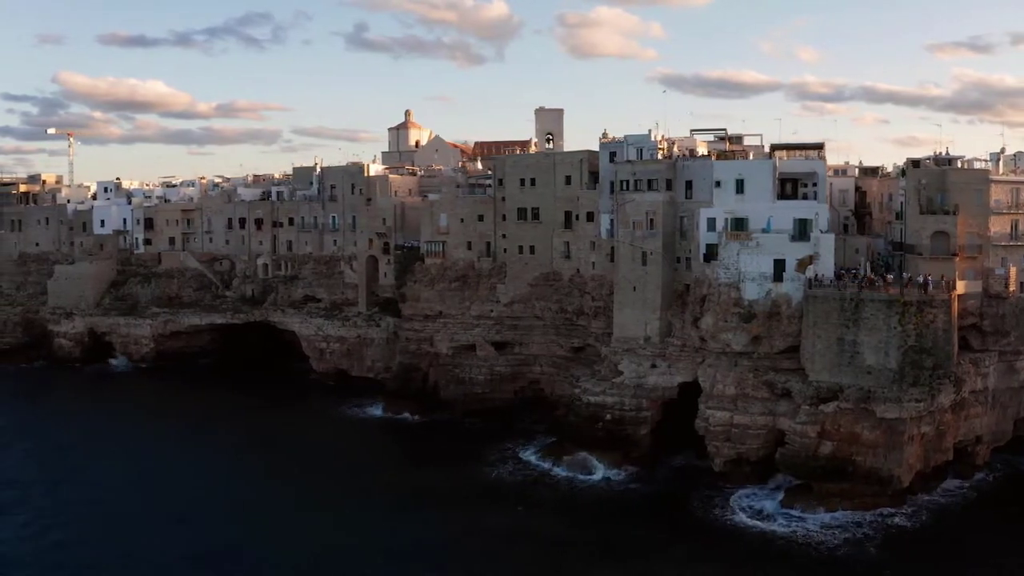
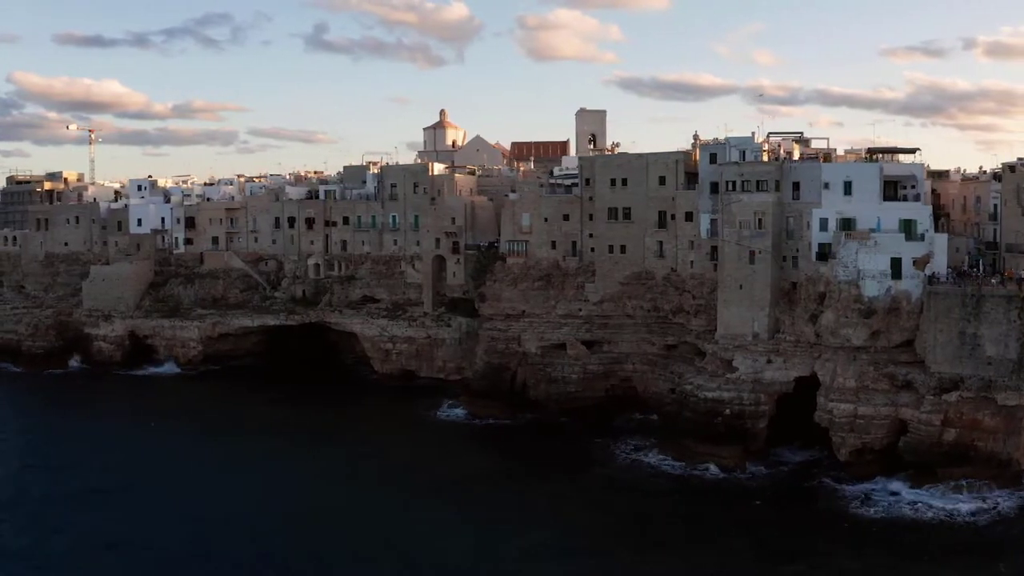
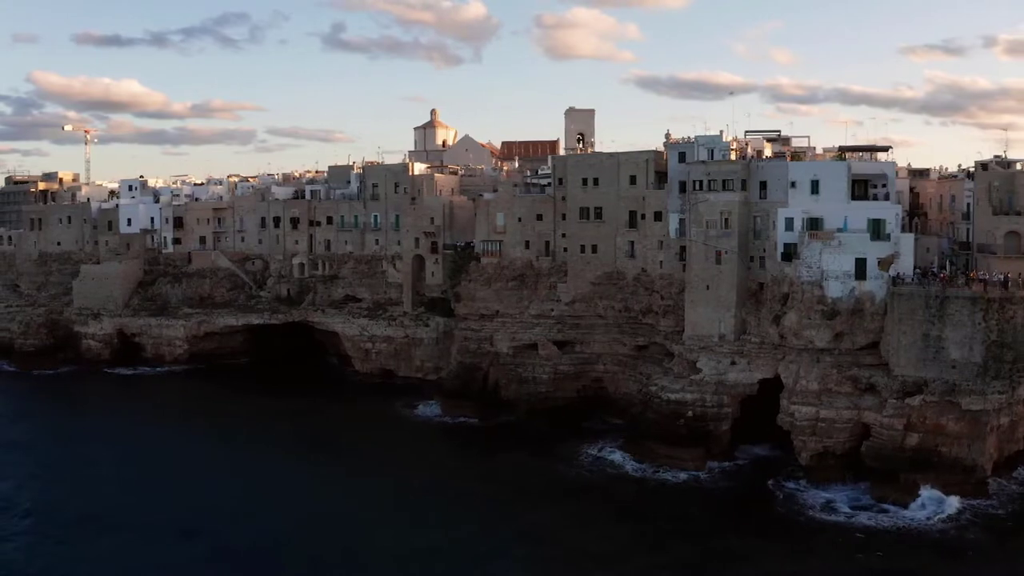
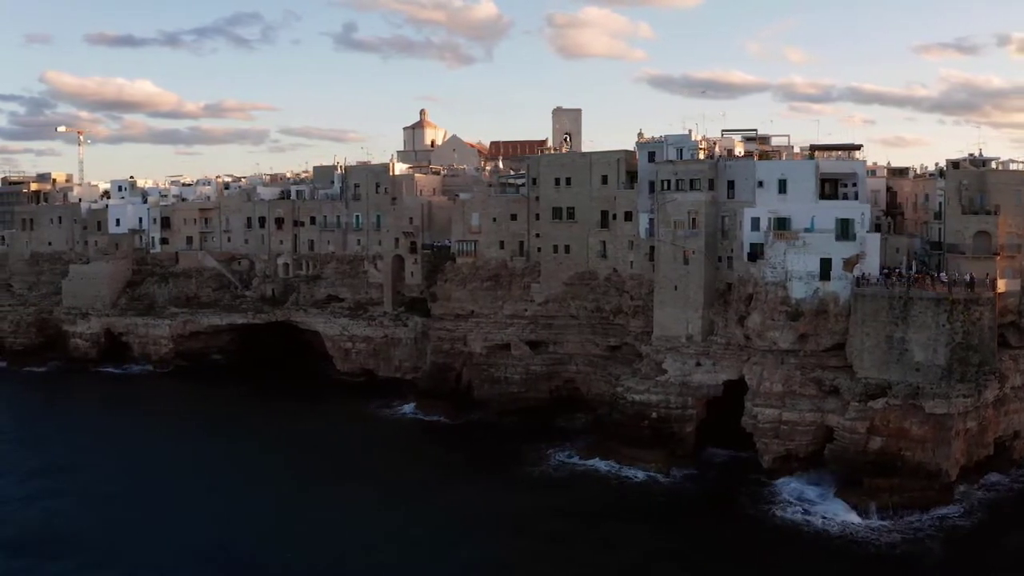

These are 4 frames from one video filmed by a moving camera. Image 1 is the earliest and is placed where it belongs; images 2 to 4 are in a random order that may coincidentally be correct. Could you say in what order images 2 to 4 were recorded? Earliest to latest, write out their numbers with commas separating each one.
4, 3, 2
